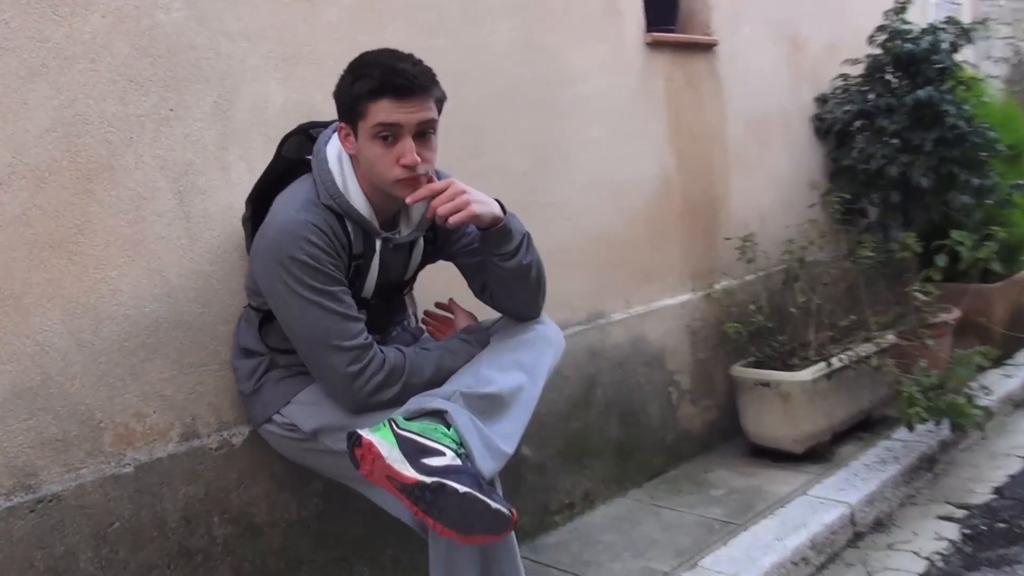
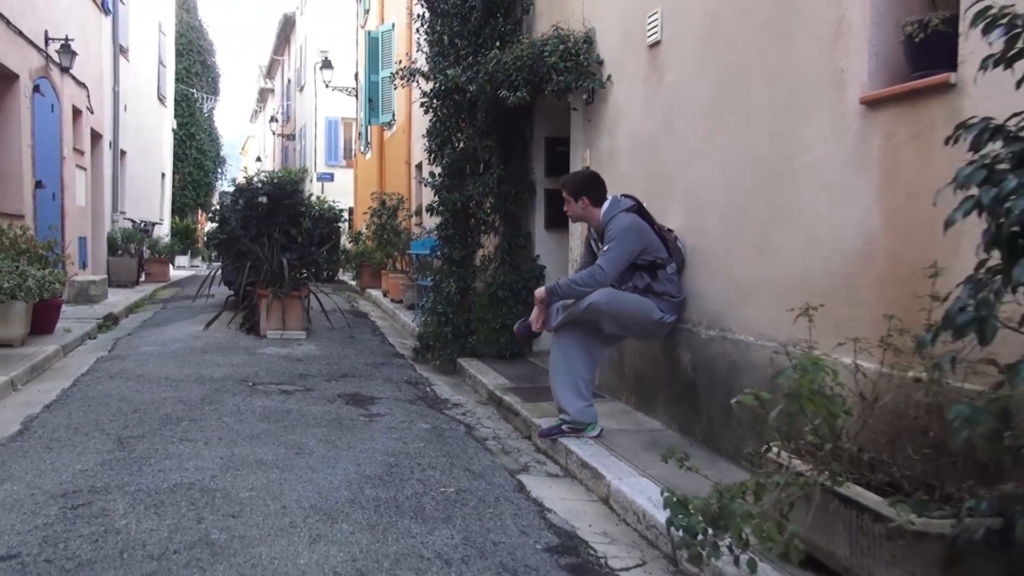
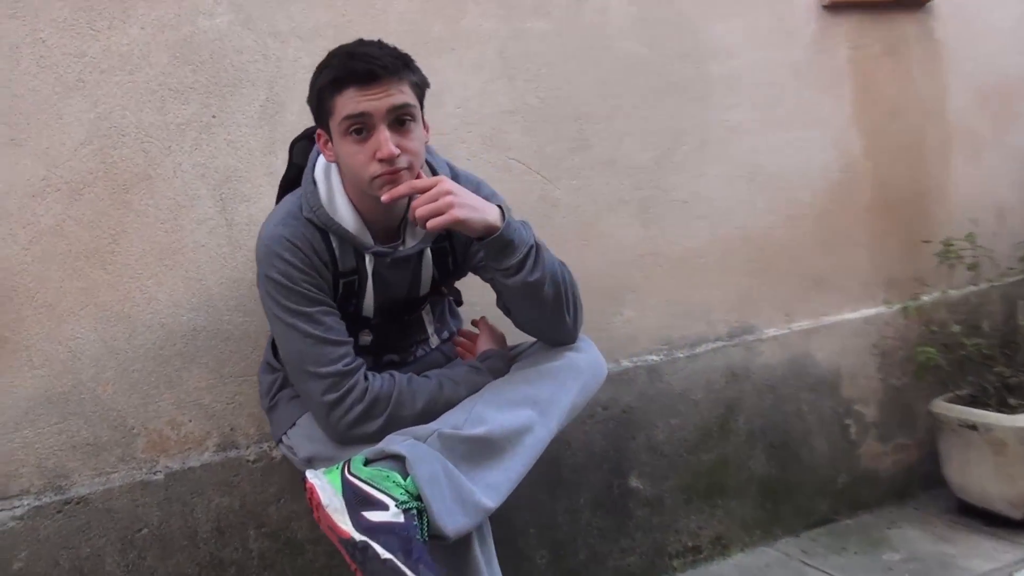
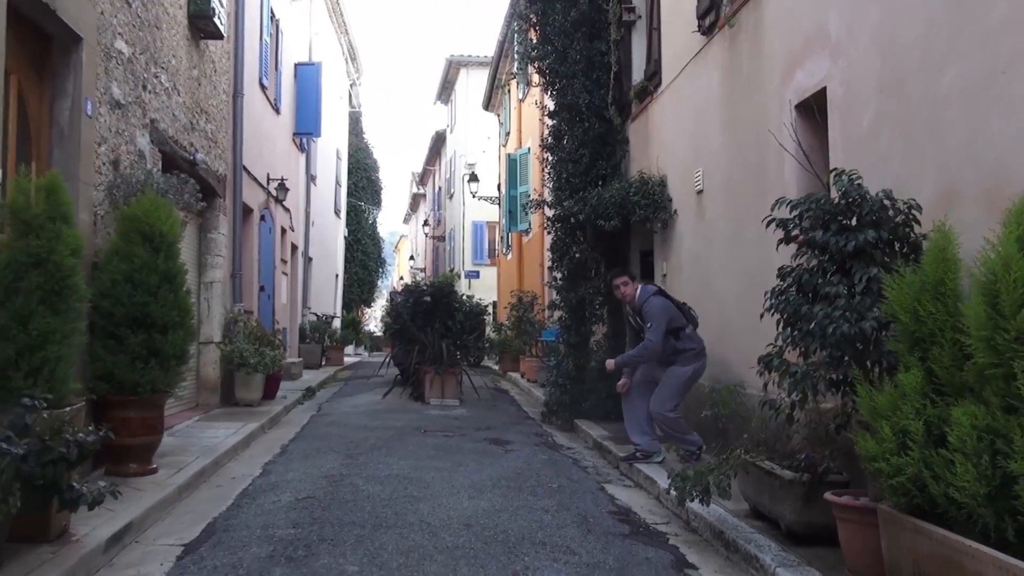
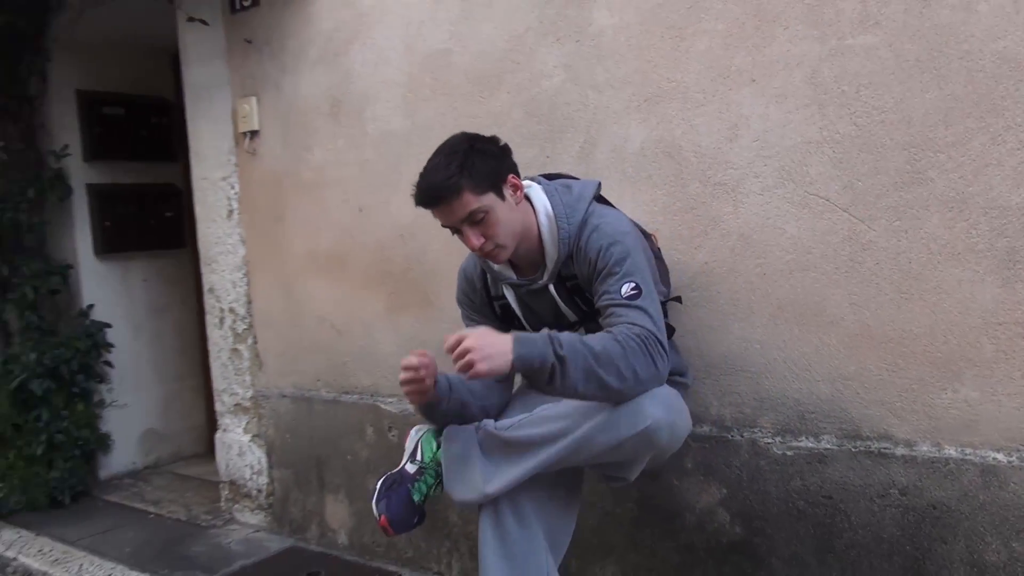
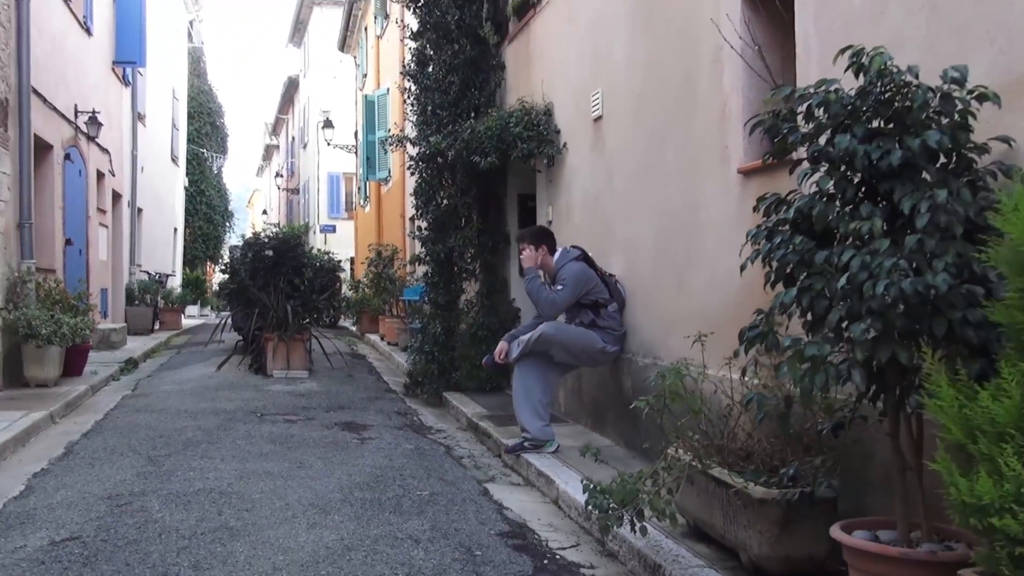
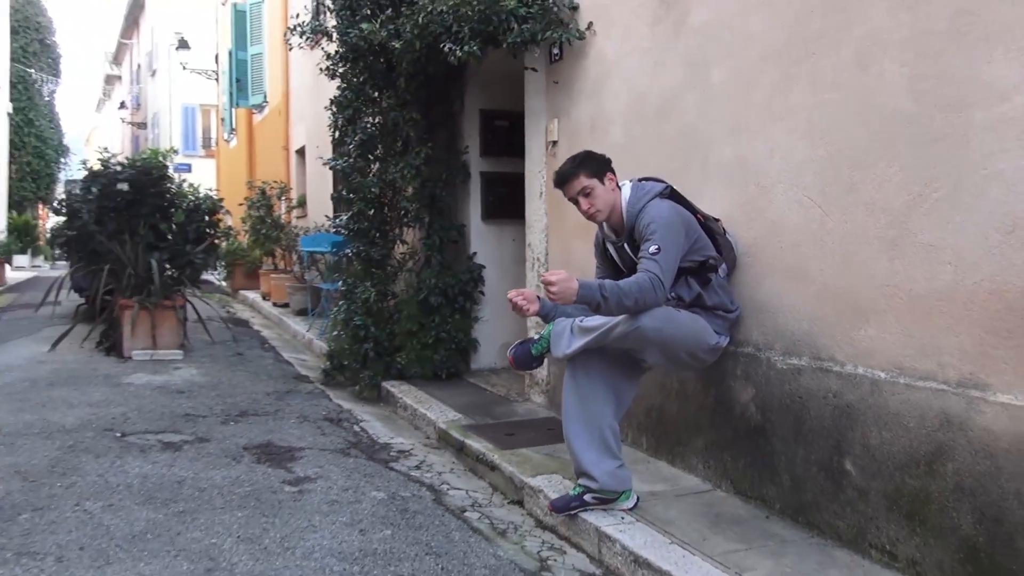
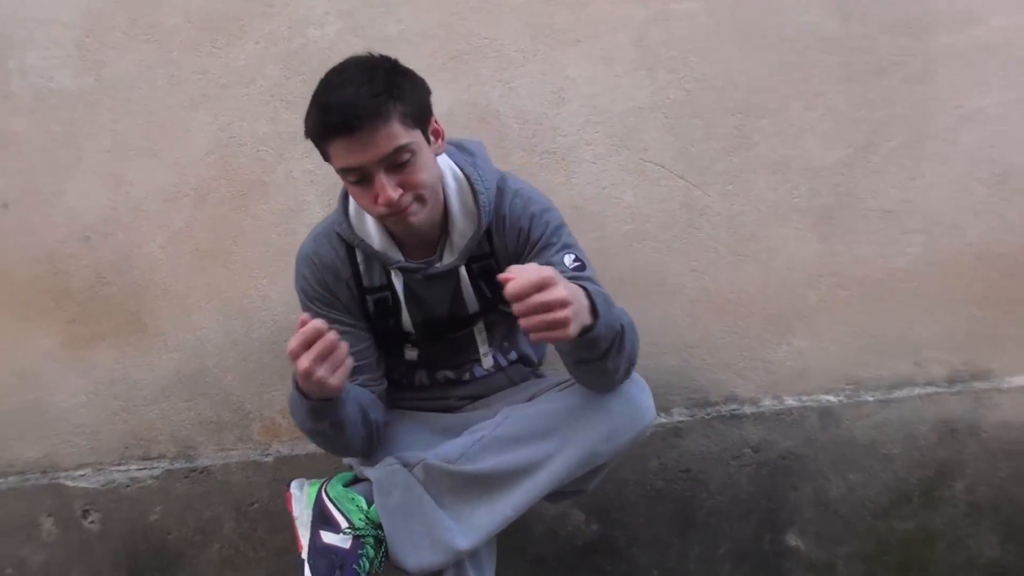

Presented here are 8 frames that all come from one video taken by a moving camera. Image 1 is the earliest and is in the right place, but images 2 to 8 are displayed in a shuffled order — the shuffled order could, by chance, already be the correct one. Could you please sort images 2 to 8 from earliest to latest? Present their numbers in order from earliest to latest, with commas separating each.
3, 8, 5, 7, 2, 6, 4
